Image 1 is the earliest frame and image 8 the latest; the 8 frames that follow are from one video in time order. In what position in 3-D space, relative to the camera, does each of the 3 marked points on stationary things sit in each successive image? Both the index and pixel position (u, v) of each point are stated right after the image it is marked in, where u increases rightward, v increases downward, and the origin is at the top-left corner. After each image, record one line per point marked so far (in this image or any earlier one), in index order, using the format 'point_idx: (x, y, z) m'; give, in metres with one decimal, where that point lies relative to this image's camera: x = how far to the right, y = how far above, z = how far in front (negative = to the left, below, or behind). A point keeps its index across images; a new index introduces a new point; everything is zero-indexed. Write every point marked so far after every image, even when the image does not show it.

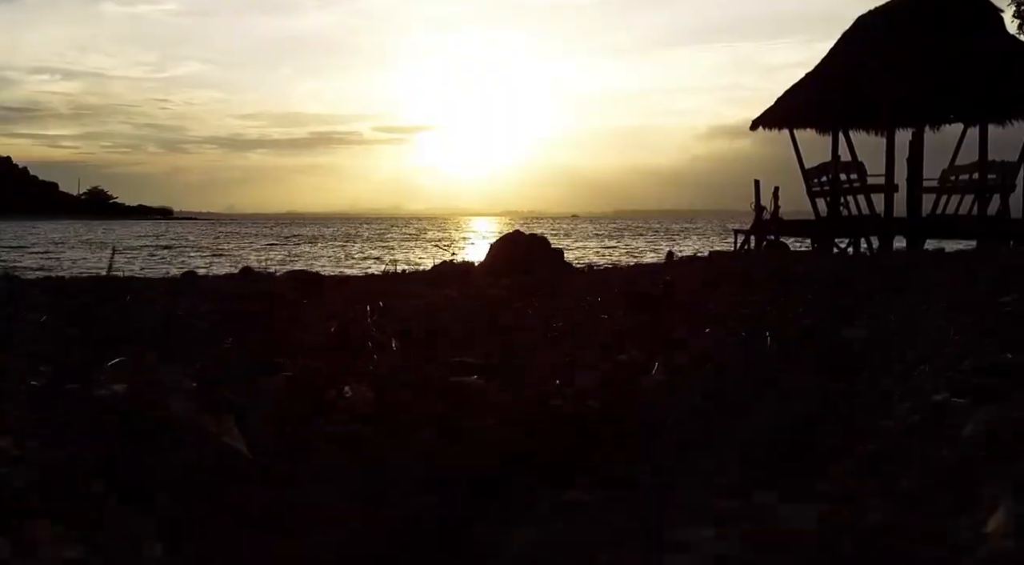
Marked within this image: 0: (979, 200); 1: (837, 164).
0: (+6.0, +1.1, +11.4) m
1: (+4.5, +1.6, +12.3) m
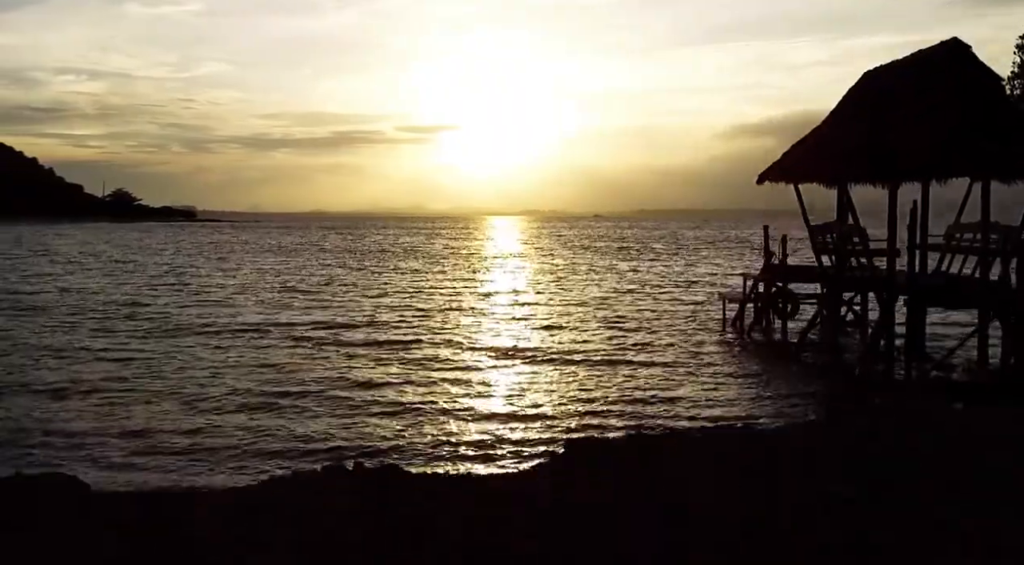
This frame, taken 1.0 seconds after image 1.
0: (+6.0, +0.3, +11.4) m
1: (+4.6, +0.8, +12.2) m
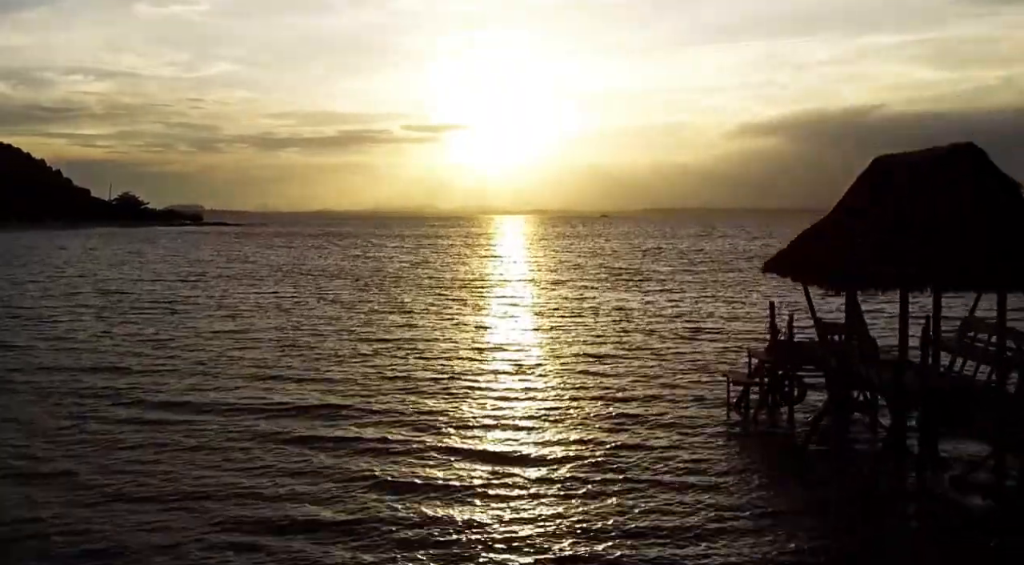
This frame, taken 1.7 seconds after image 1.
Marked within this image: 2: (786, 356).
0: (+5.9, -1.1, +10.8) m
1: (+4.5, -0.5, +11.7) m
2: (+4.5, -1.2, +14.4) m
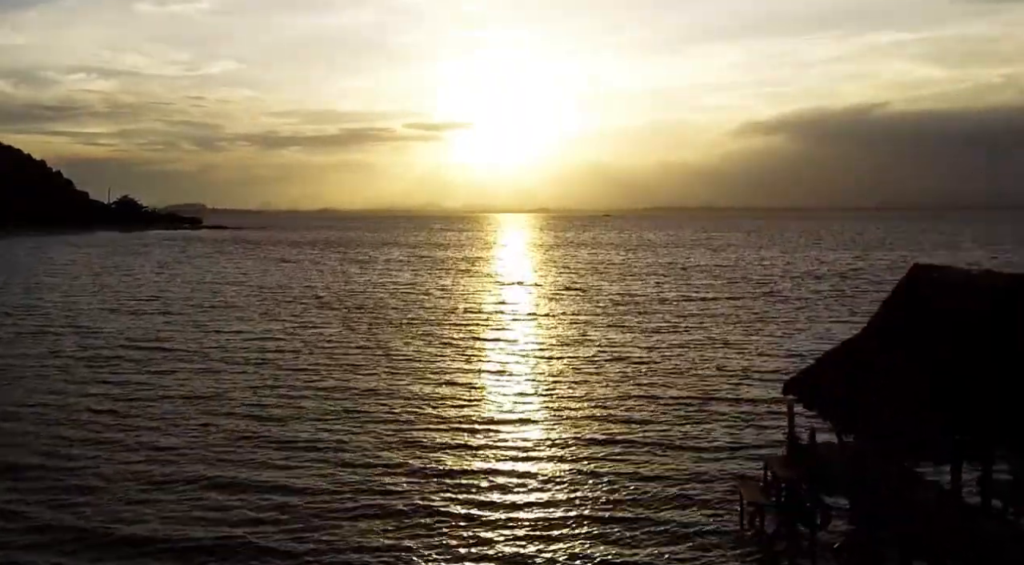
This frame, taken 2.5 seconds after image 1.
0: (+5.7, -2.7, +9.0) m
1: (+4.2, -2.2, +9.8) m
2: (+4.3, -2.8, +12.6) m
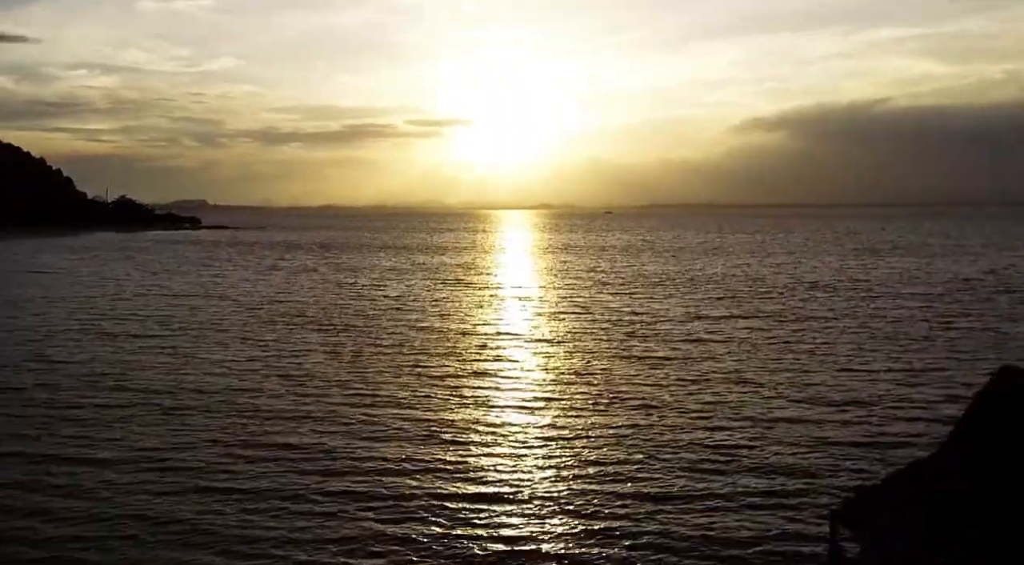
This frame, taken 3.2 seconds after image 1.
0: (+5.5, -3.9, +6.2) m
1: (+4.0, -3.4, +7.1) m
2: (+4.1, -4.0, +9.8) m
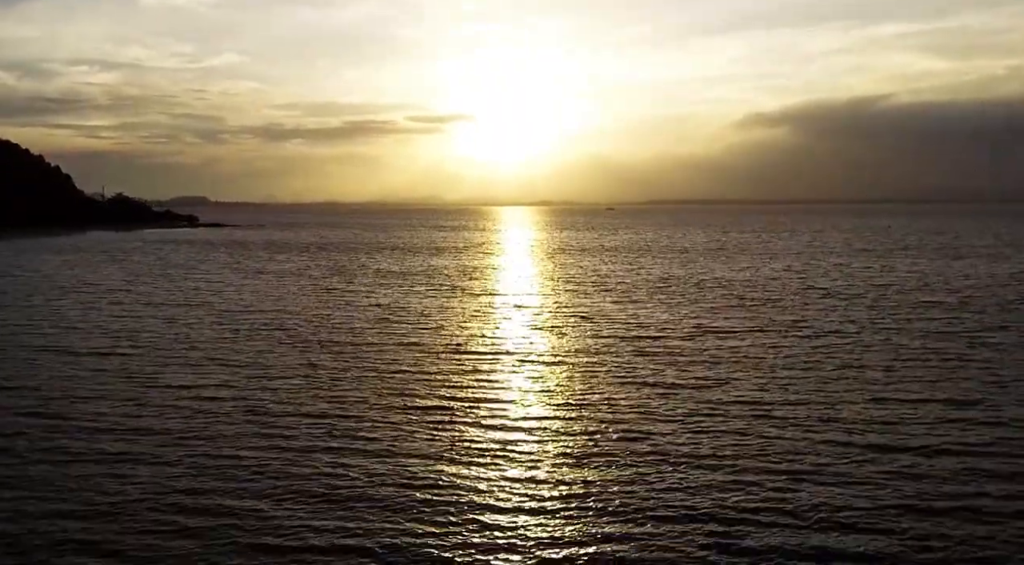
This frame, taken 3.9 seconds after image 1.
0: (+5.3, -4.7, +2.6) m
1: (+3.8, -4.2, +3.4) m
2: (+3.8, -4.8, +6.1) m
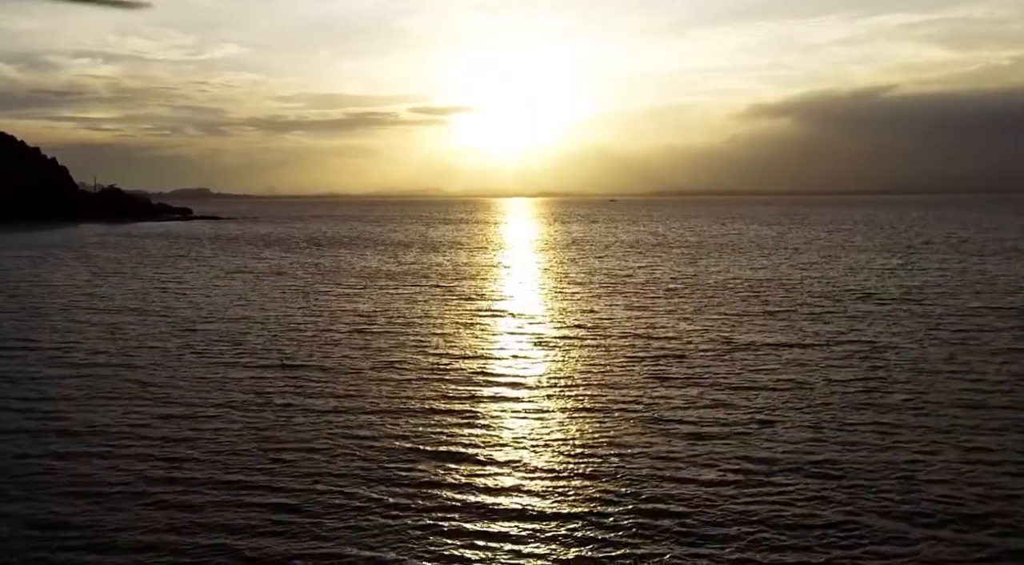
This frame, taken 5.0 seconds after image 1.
0: (+4.9, -5.6, -5.0) m
1: (+3.5, -5.0, -4.1) m
2: (+3.5, -5.6, -1.4) m
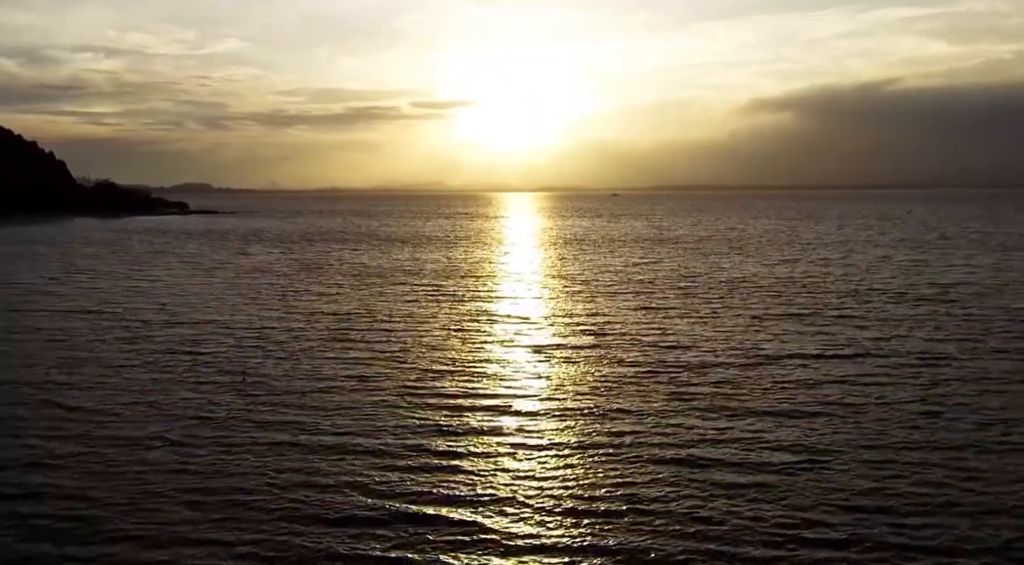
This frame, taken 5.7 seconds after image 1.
0: (+4.6, -6.0, -10.7) m
1: (+3.2, -5.4, -9.9) m
2: (+3.2, -6.0, -7.1) m
